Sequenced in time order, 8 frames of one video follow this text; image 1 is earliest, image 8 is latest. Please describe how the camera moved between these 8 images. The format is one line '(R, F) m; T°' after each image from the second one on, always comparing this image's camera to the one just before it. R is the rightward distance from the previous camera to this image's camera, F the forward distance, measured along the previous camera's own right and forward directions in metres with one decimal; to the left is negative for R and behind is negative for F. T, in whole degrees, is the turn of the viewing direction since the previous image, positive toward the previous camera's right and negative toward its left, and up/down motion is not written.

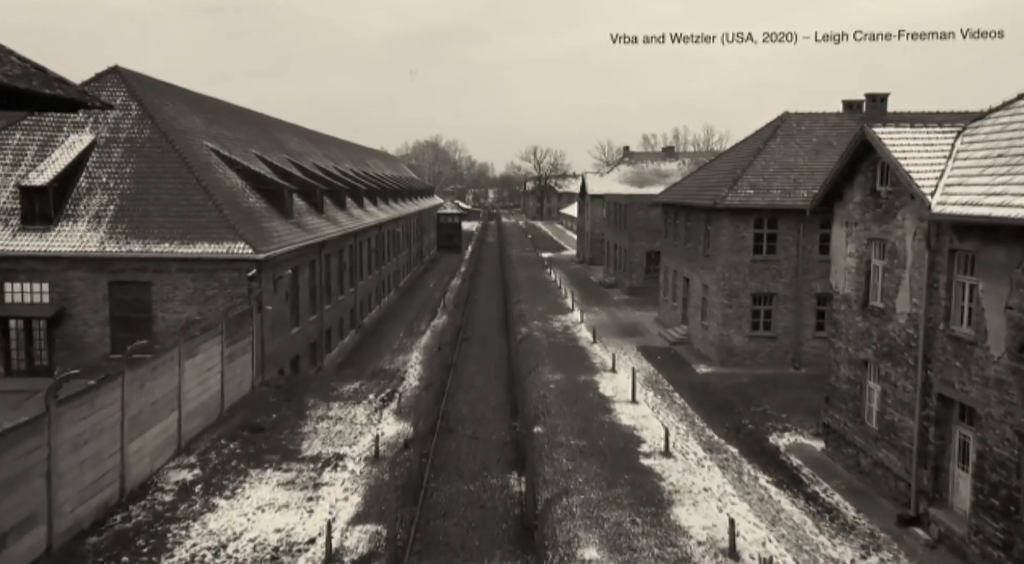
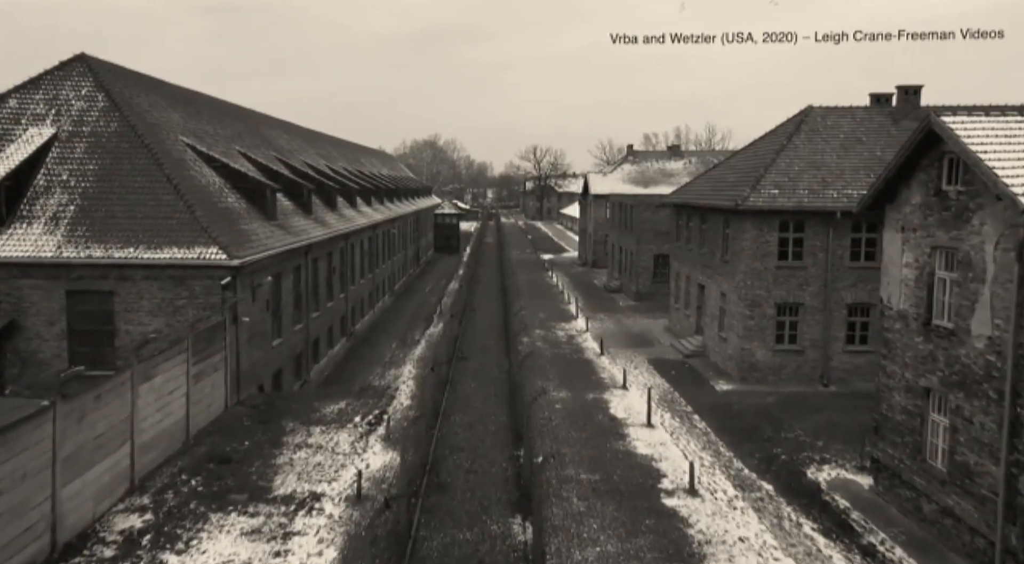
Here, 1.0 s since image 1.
(-0.1, +1.9) m; 0°
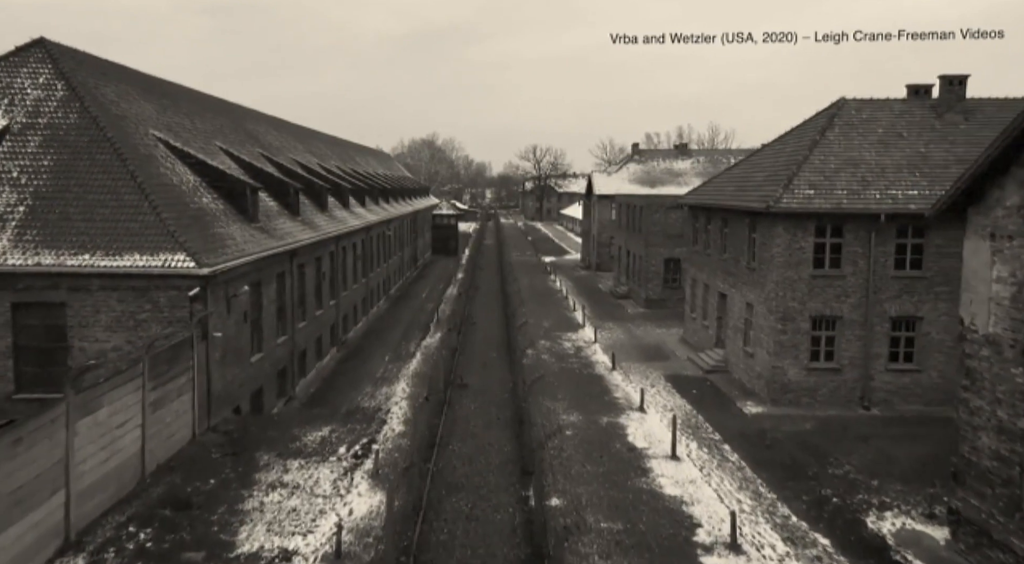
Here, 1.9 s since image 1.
(-0.2, +2.0) m; 0°
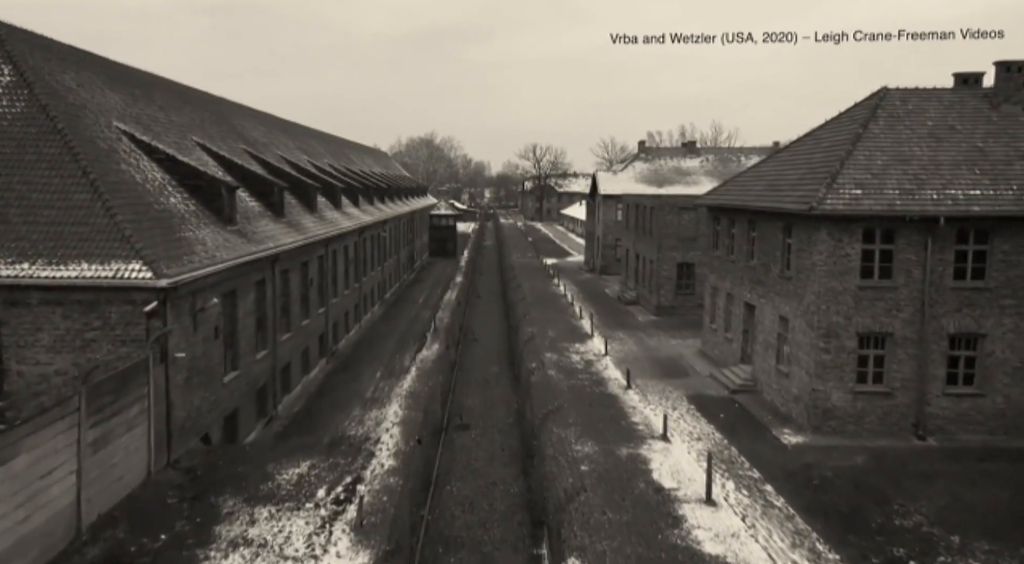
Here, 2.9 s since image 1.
(-0.2, +2.1) m; 0°
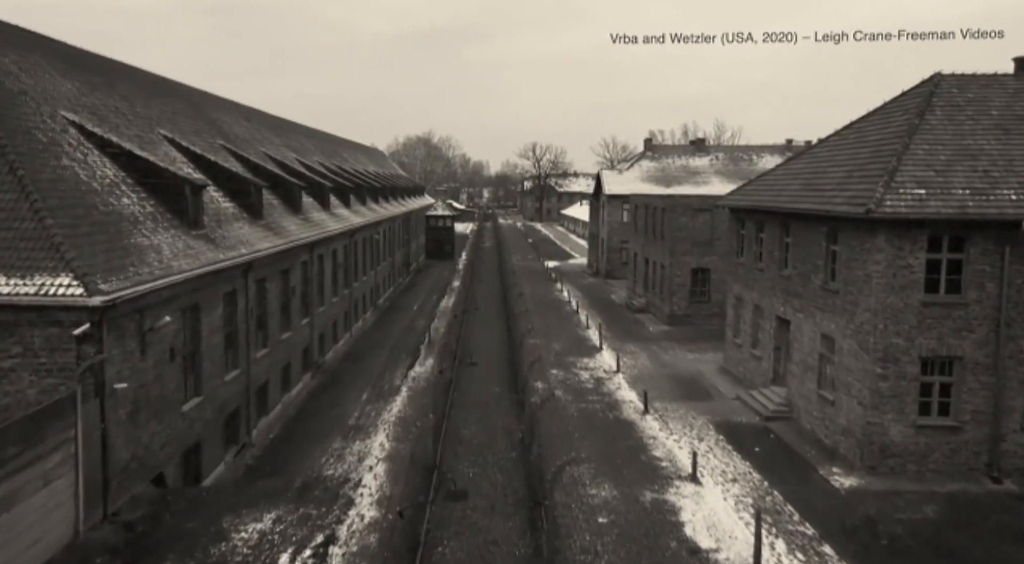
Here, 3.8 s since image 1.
(-0.1, +2.3) m; 0°
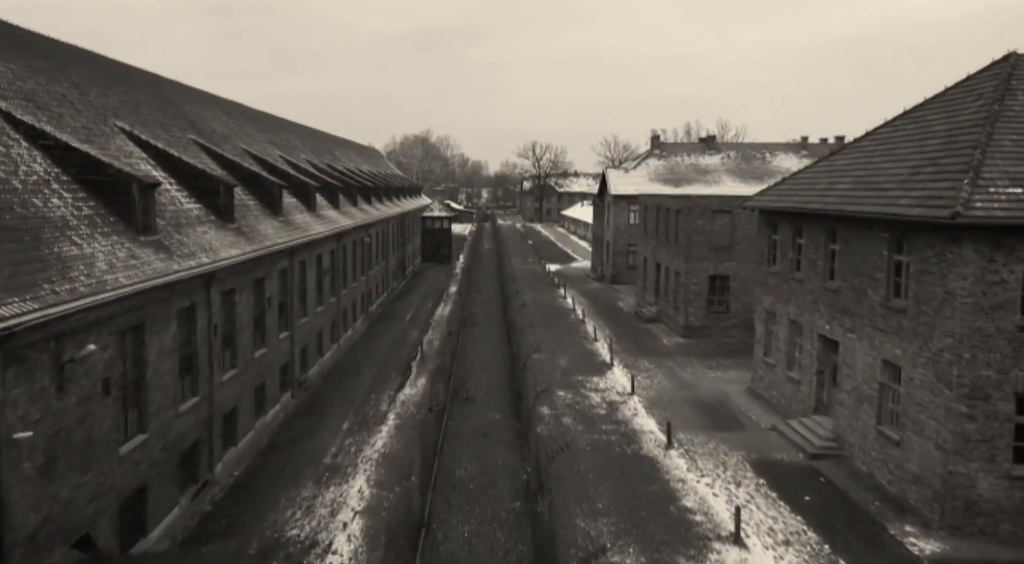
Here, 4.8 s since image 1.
(-0.1, +2.4) m; 0°
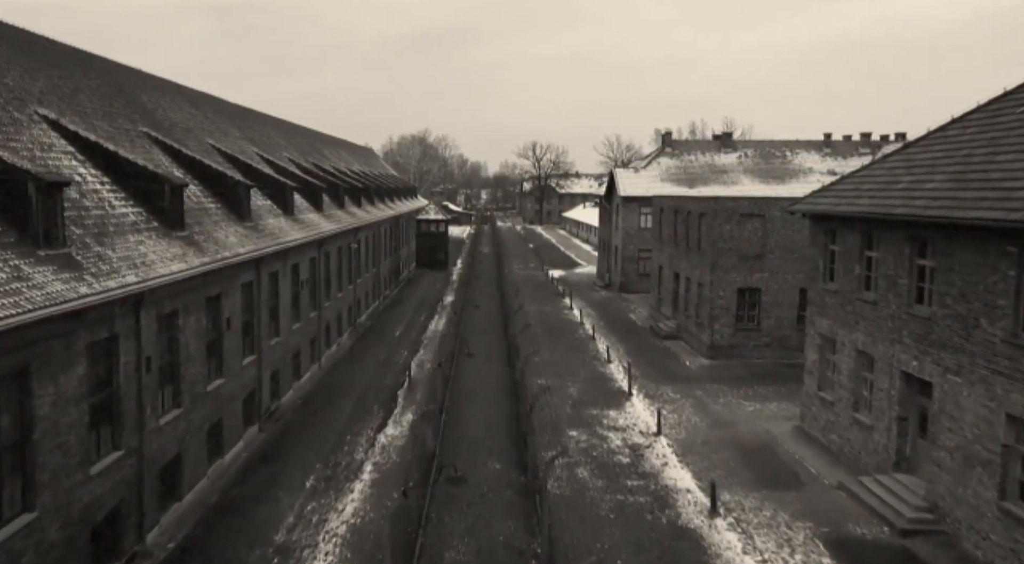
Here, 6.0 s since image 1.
(-0.1, +3.2) m; 0°
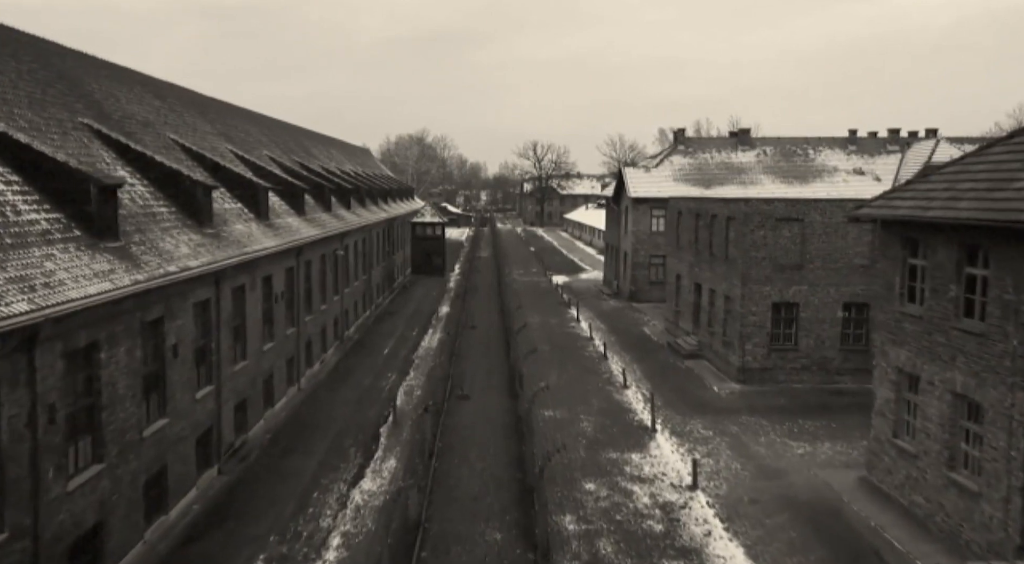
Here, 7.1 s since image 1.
(-0.1, +2.9) m; 0°
